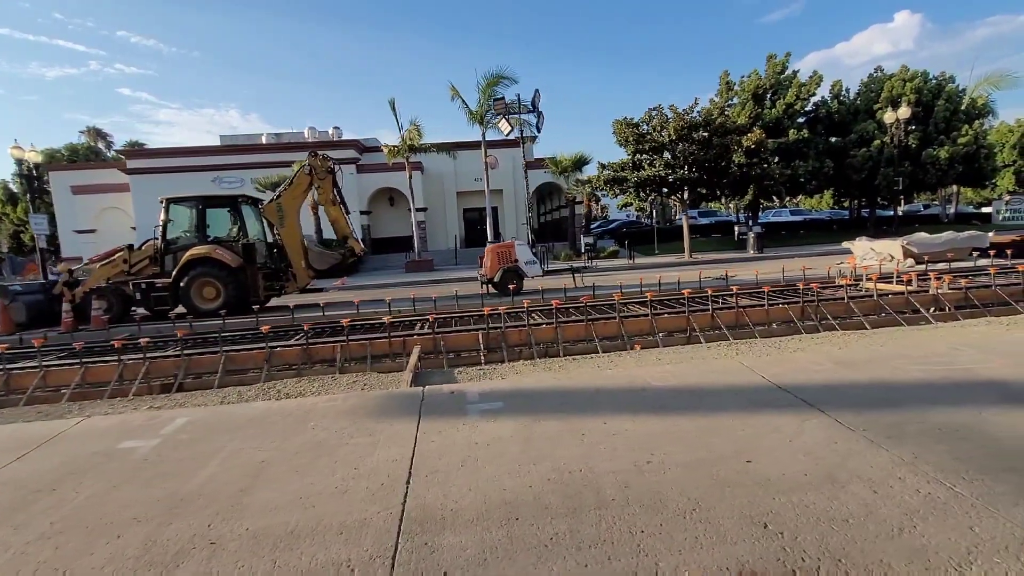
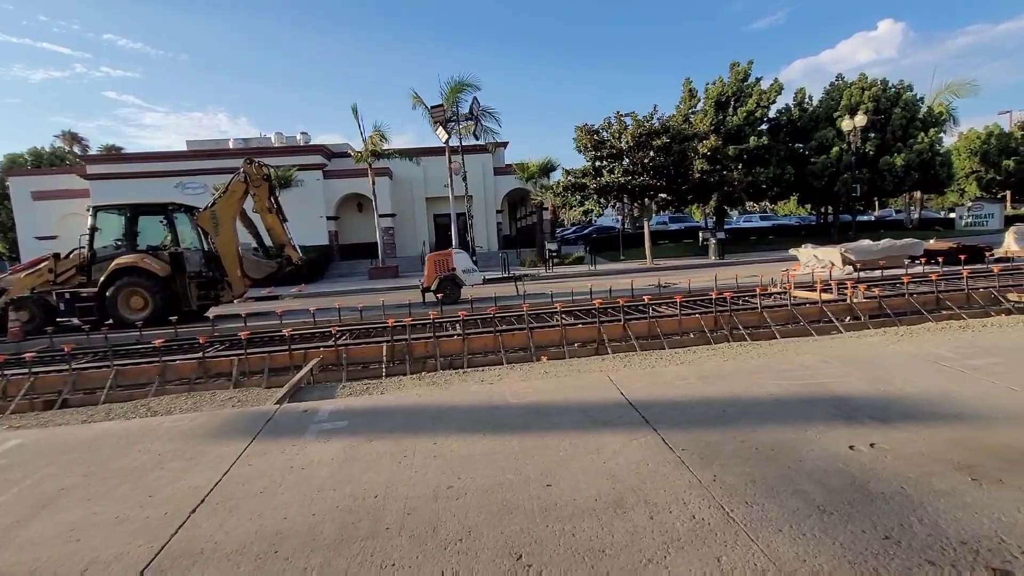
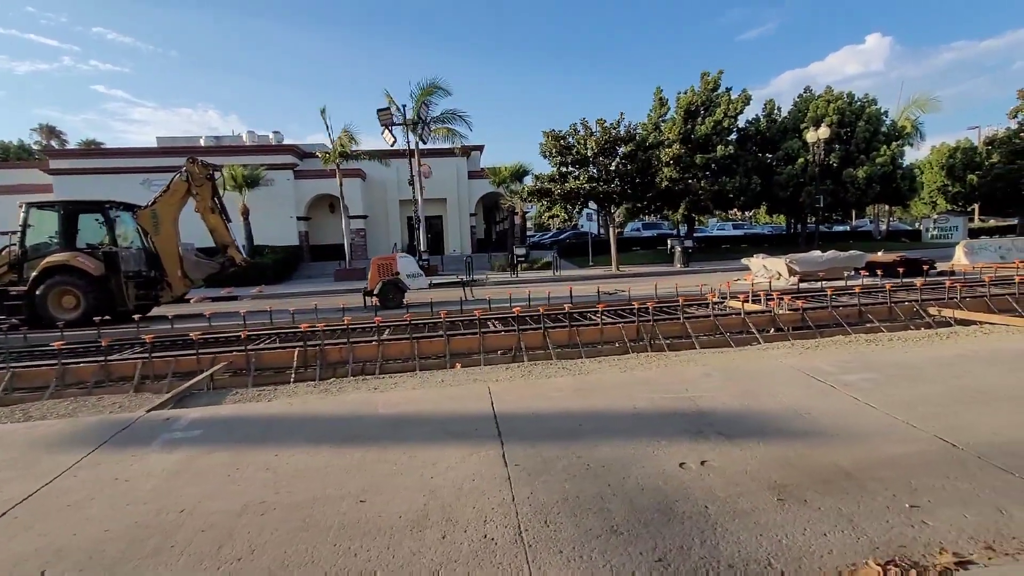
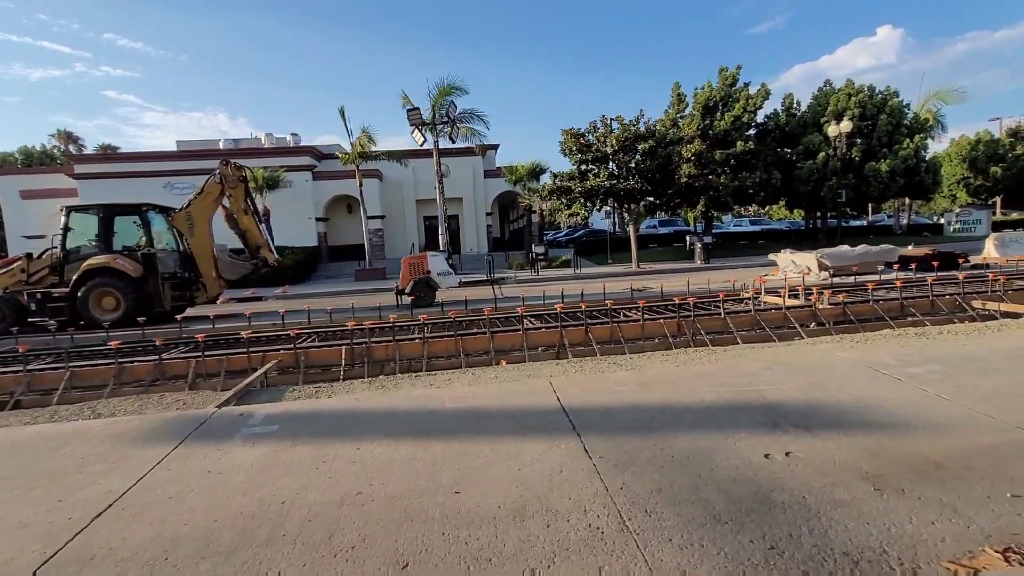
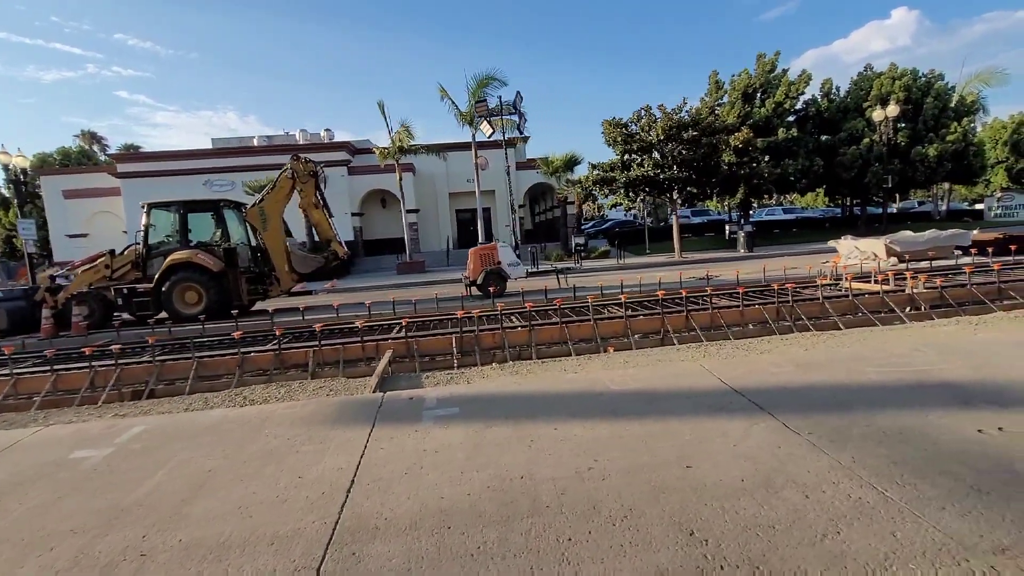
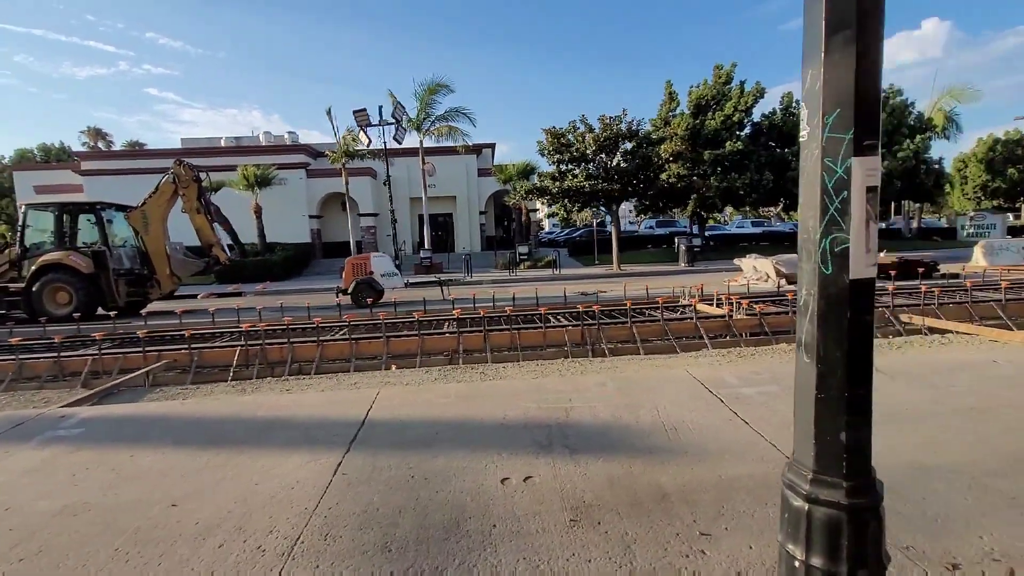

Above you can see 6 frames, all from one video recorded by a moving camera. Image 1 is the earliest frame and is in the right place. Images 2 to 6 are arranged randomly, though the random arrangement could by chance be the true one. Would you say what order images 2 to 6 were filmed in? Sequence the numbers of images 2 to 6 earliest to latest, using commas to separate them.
5, 2, 4, 3, 6
